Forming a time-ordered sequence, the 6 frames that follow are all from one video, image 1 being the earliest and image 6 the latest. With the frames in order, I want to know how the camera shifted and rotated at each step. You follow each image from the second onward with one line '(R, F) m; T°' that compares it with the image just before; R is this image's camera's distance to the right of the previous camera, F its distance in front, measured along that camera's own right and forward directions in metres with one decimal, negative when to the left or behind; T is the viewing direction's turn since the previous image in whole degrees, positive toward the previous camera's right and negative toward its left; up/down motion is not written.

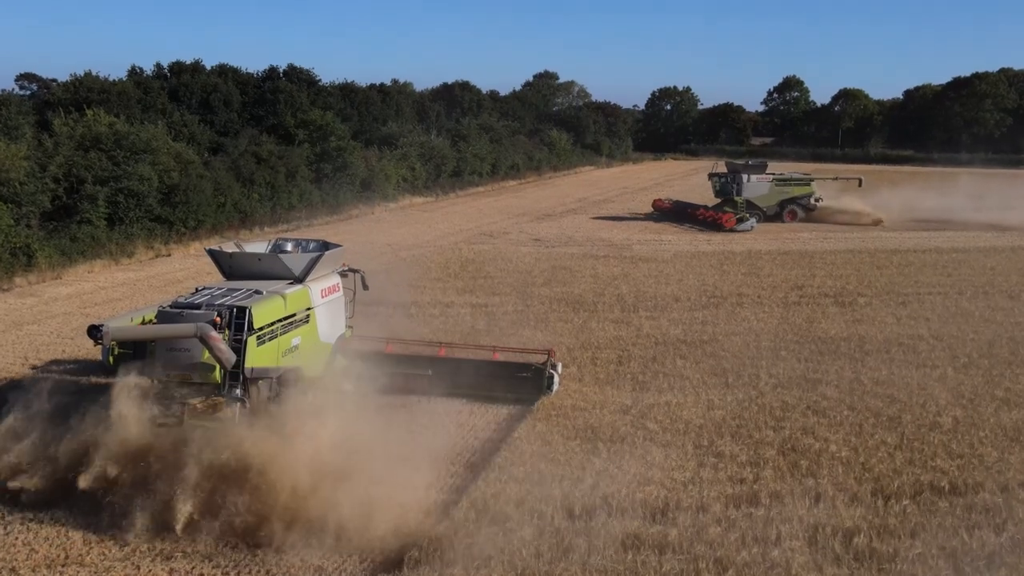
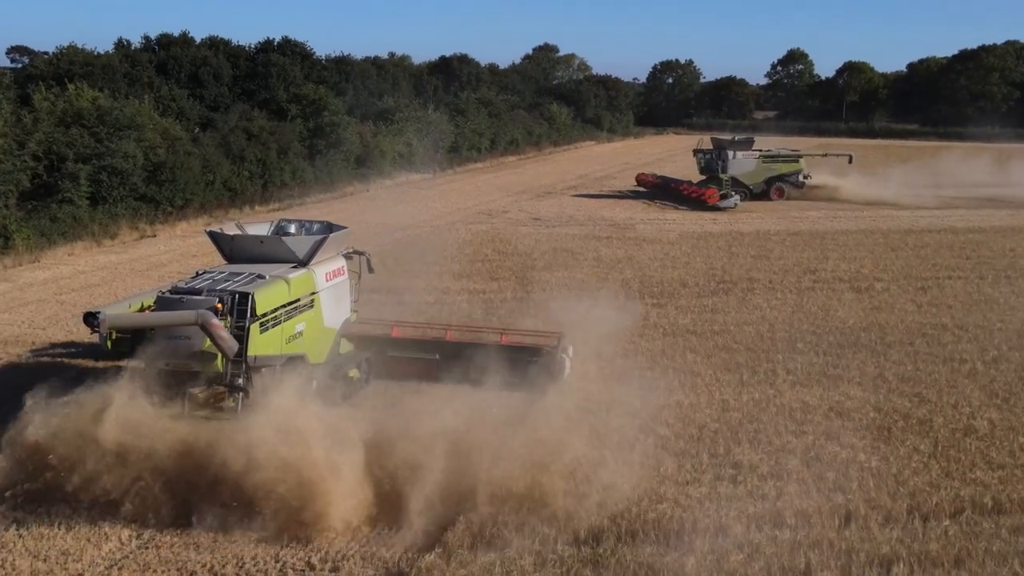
(0.0, +0.8) m; 0°
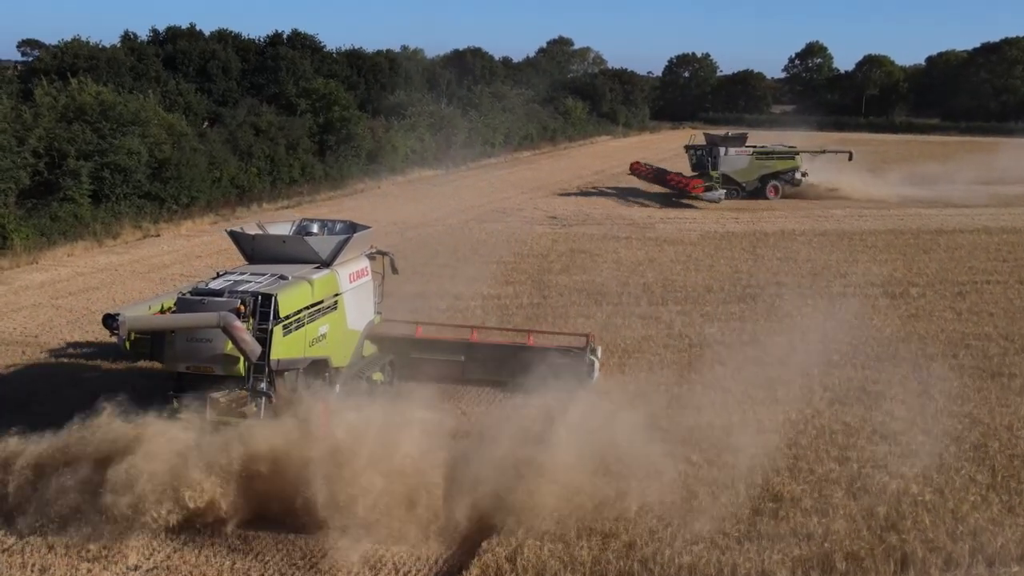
(0.0, +0.7) m; -1°
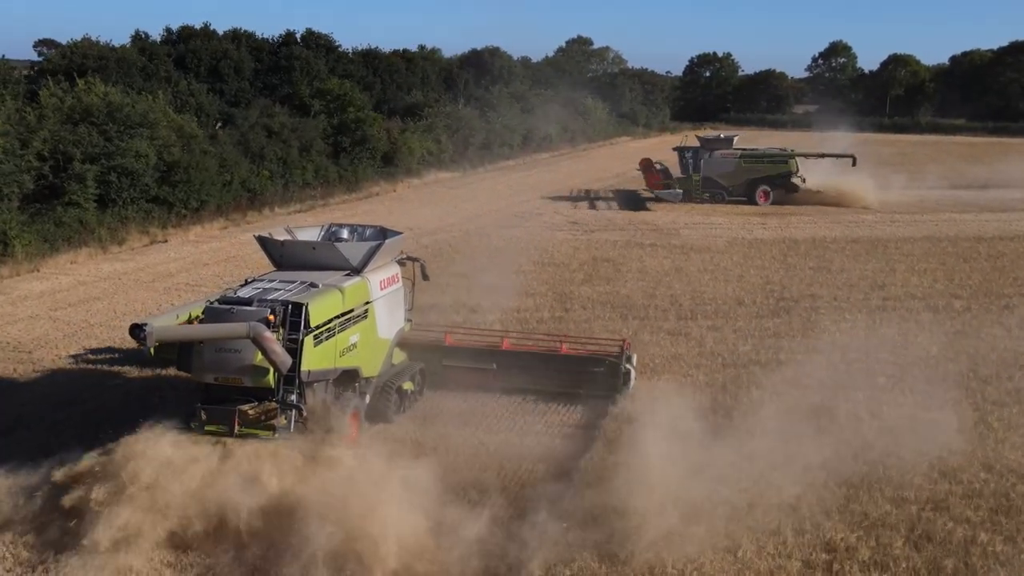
(0.0, +0.7) m; -1°
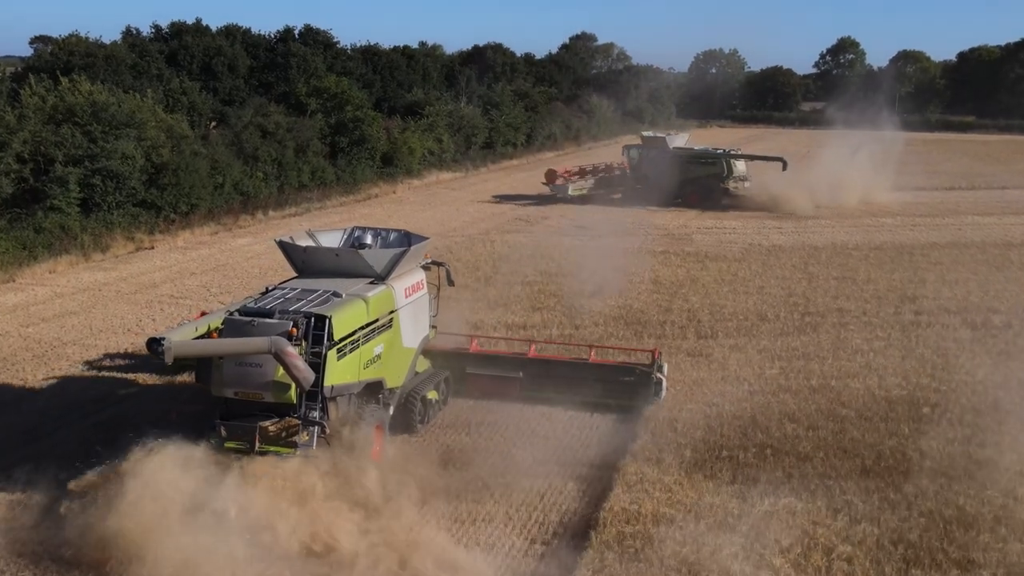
(0.0, +0.9) m; 0°
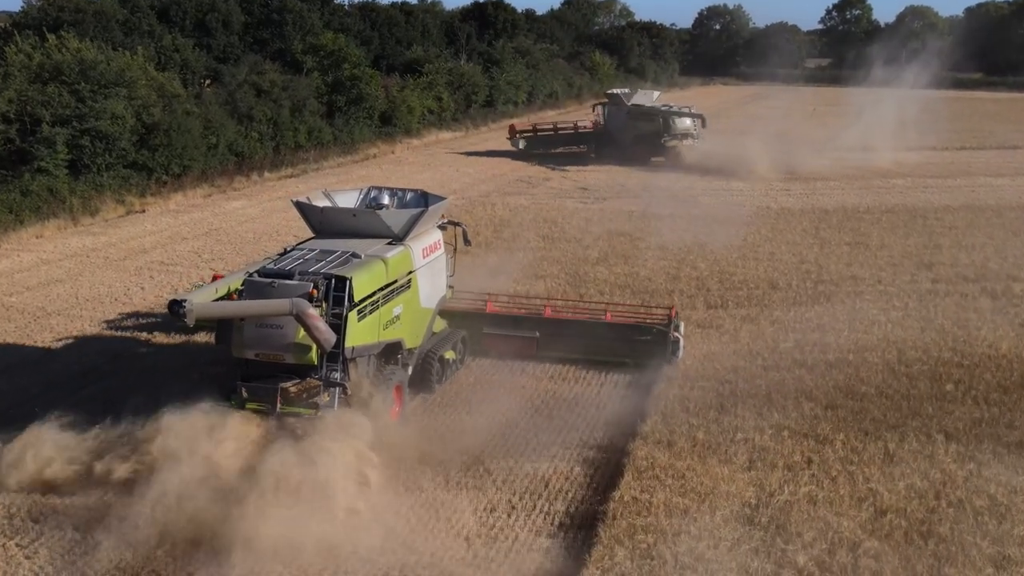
(0.0, +0.5) m; 0°
